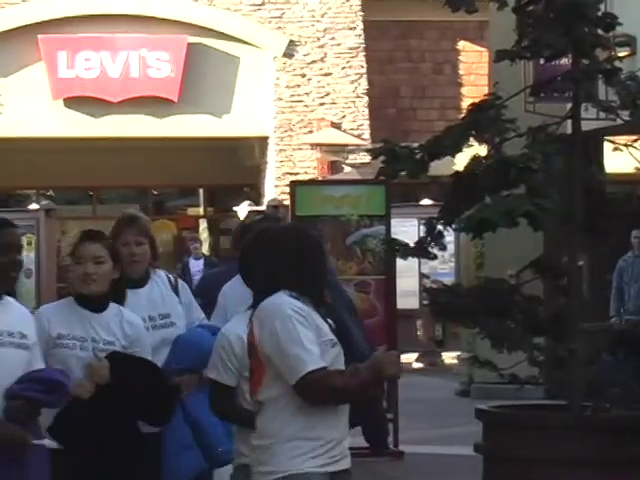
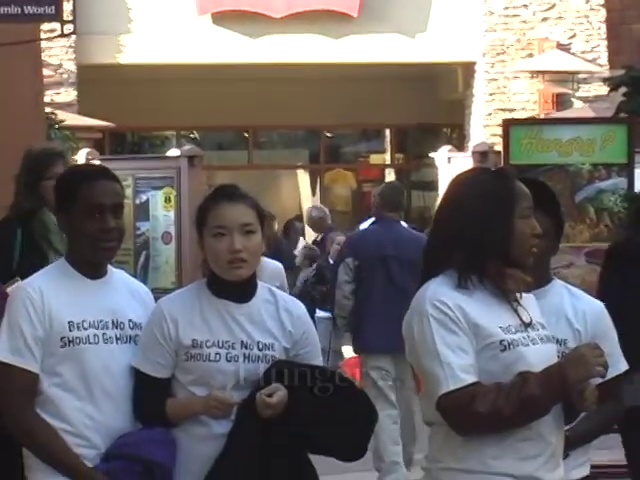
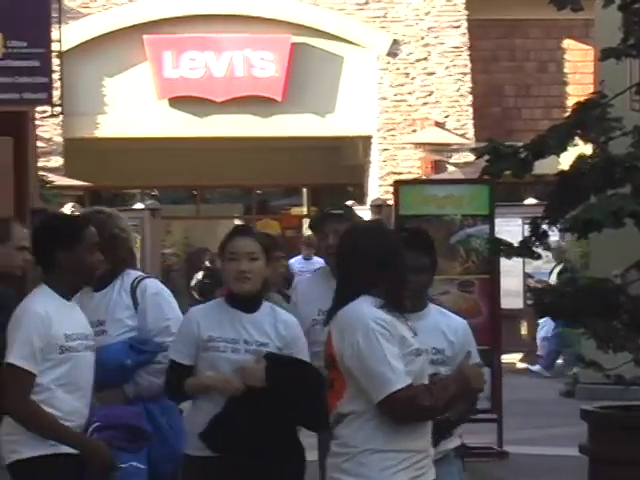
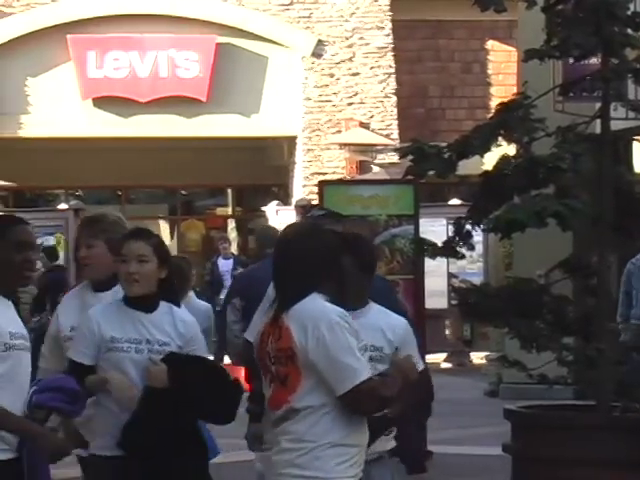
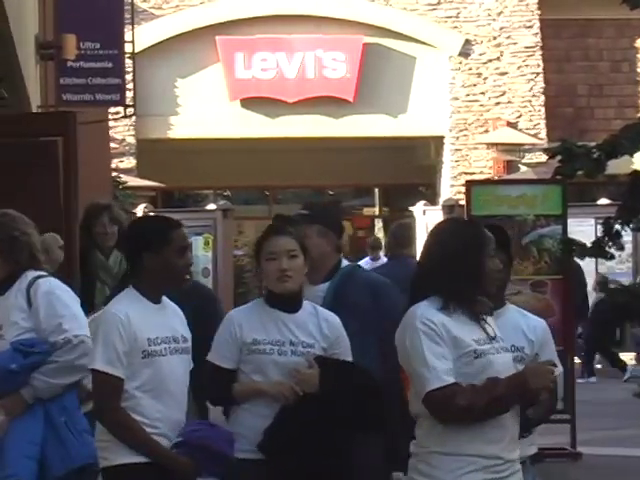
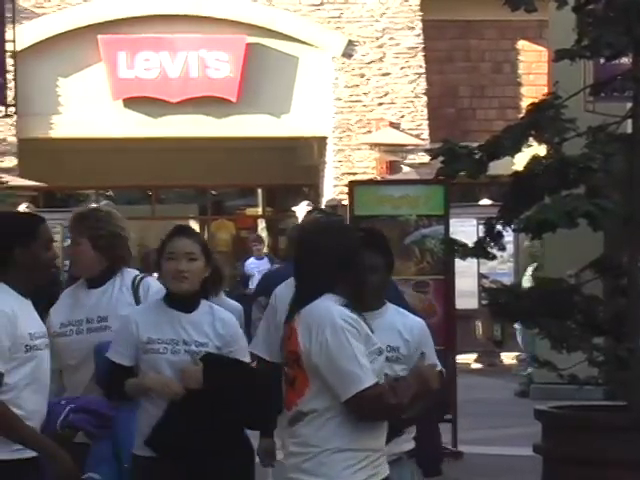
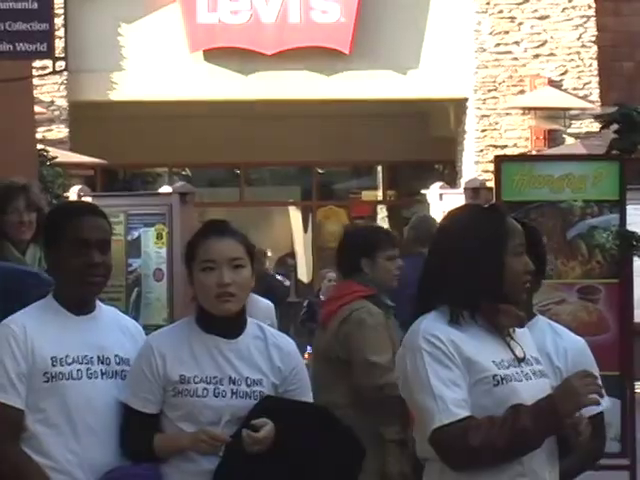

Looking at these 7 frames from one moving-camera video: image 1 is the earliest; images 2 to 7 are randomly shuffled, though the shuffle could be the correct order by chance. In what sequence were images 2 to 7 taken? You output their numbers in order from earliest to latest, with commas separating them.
4, 6, 3, 5, 7, 2
